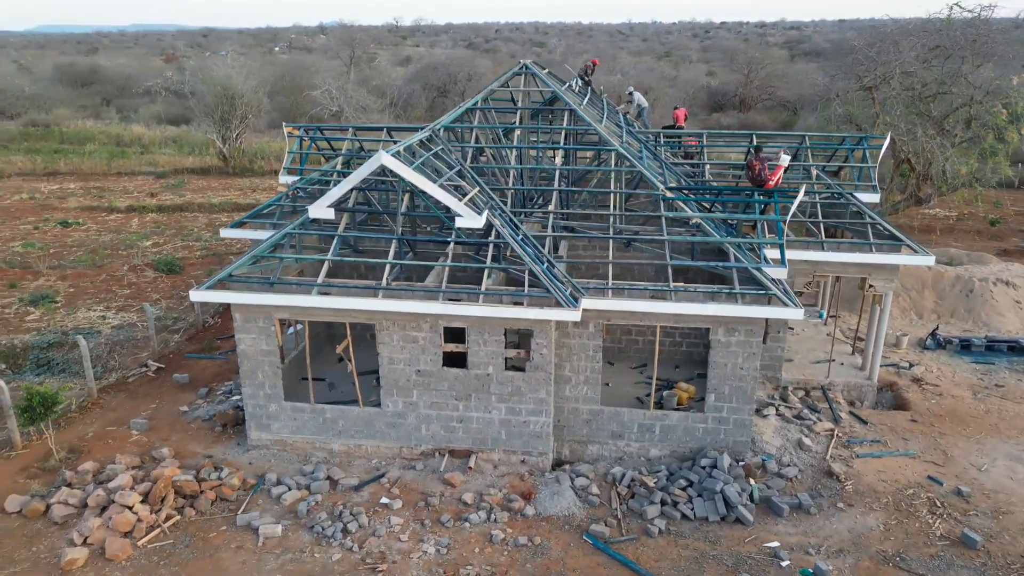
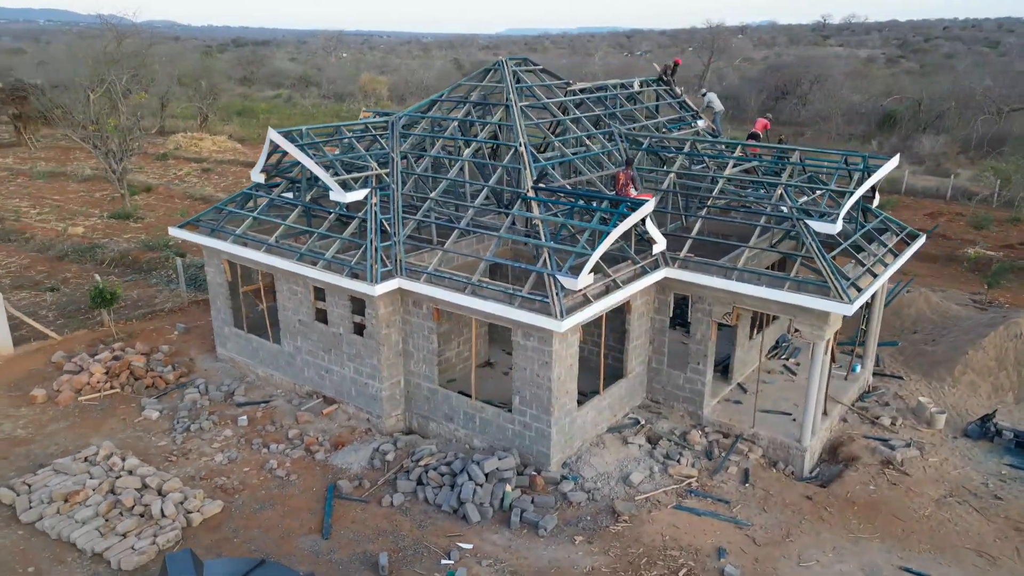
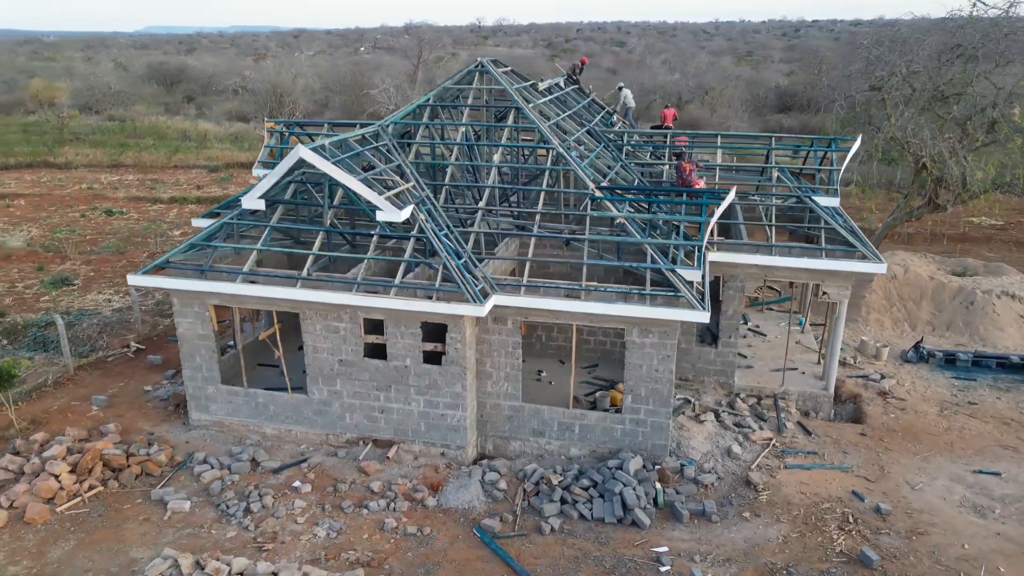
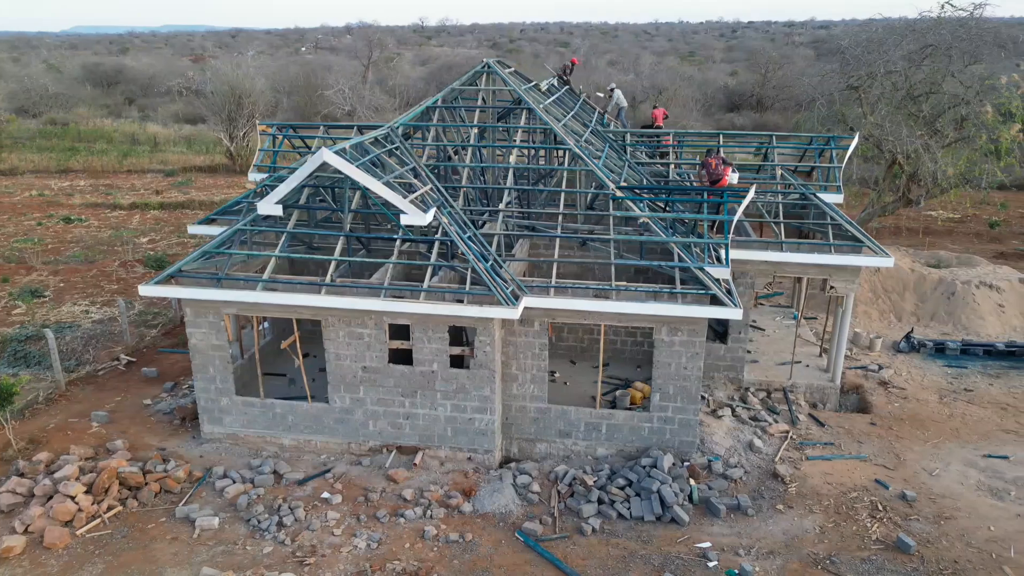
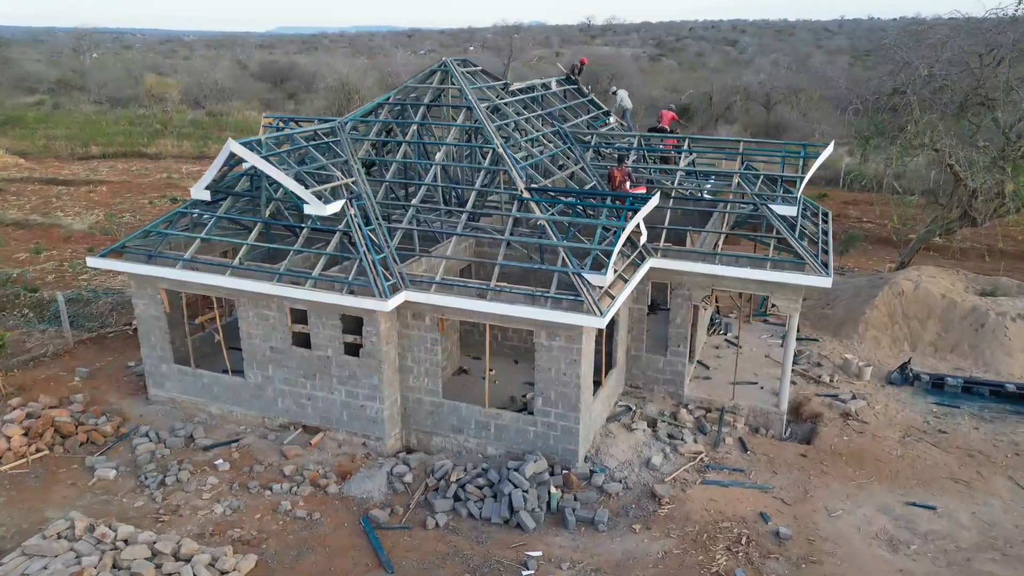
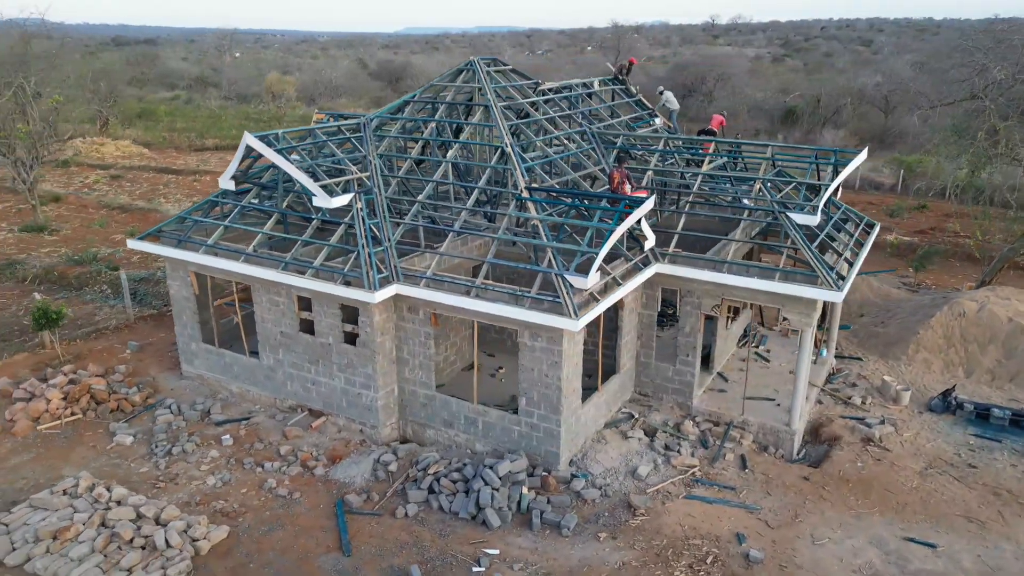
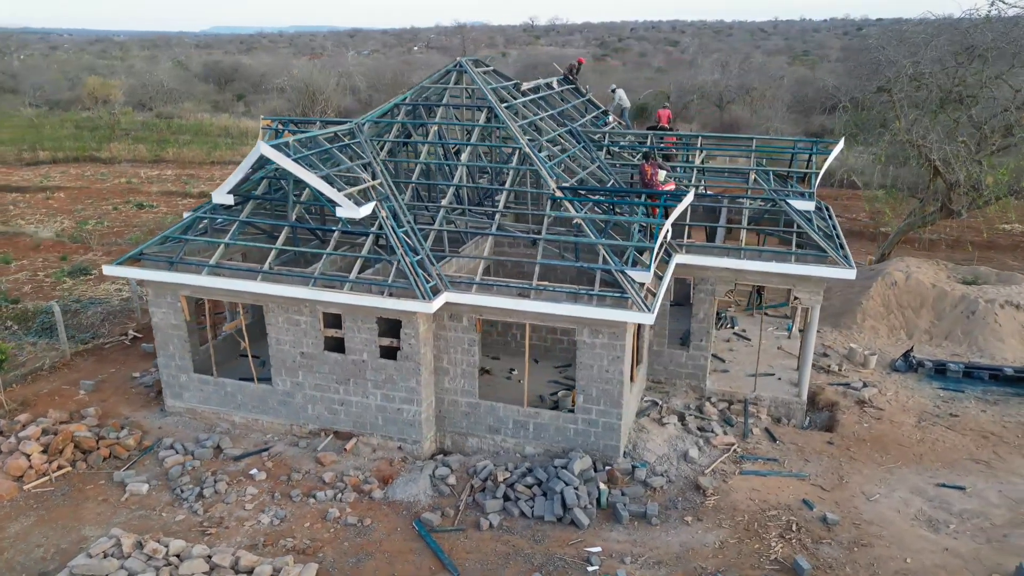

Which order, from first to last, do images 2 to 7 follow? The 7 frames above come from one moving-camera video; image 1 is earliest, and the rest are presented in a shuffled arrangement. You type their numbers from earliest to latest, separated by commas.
4, 3, 7, 5, 6, 2
